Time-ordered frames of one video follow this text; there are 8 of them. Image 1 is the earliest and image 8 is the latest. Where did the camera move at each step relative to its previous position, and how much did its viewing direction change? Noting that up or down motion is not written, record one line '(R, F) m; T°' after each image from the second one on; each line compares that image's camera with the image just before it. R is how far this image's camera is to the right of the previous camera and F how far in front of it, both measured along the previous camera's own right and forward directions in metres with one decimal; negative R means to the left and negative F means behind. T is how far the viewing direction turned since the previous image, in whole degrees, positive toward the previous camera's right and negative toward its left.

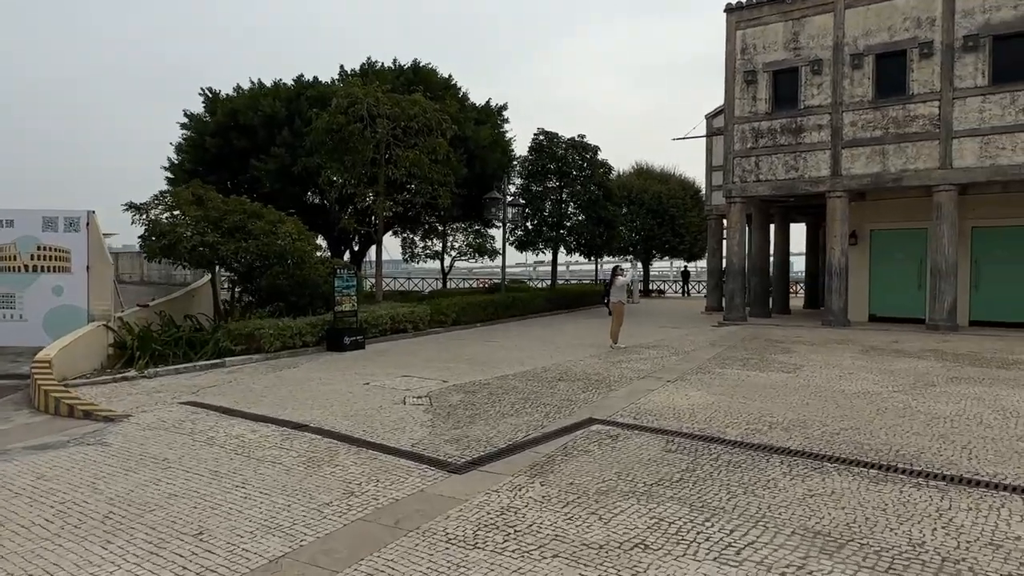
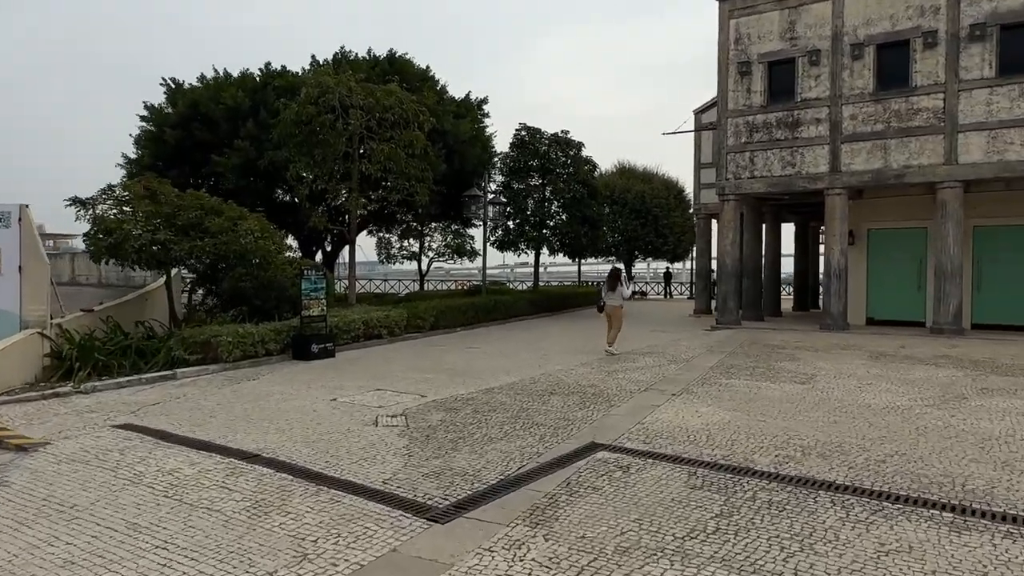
(-0.1, +1.0) m; +2°
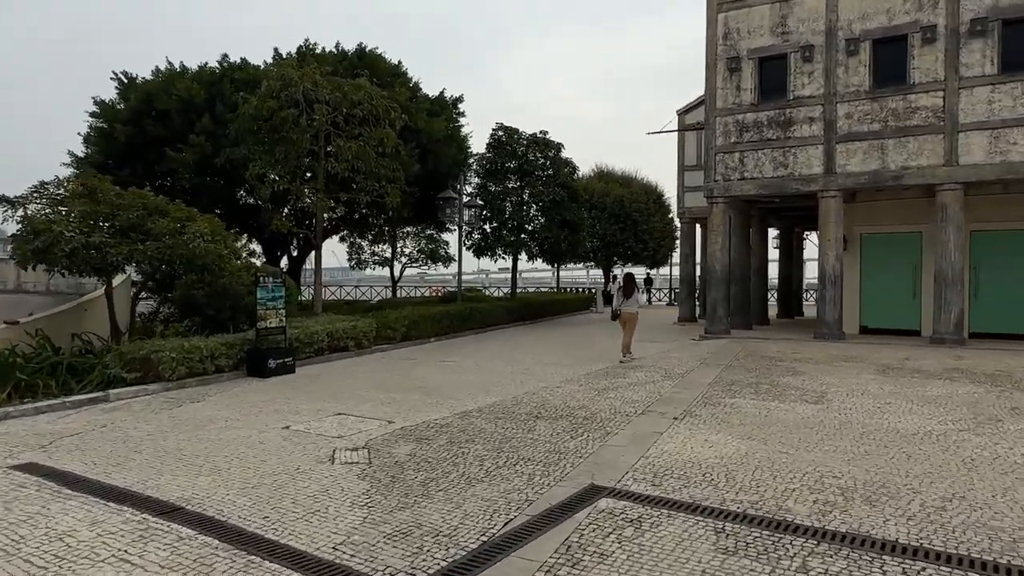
(-0.1, +1.1) m; +2°
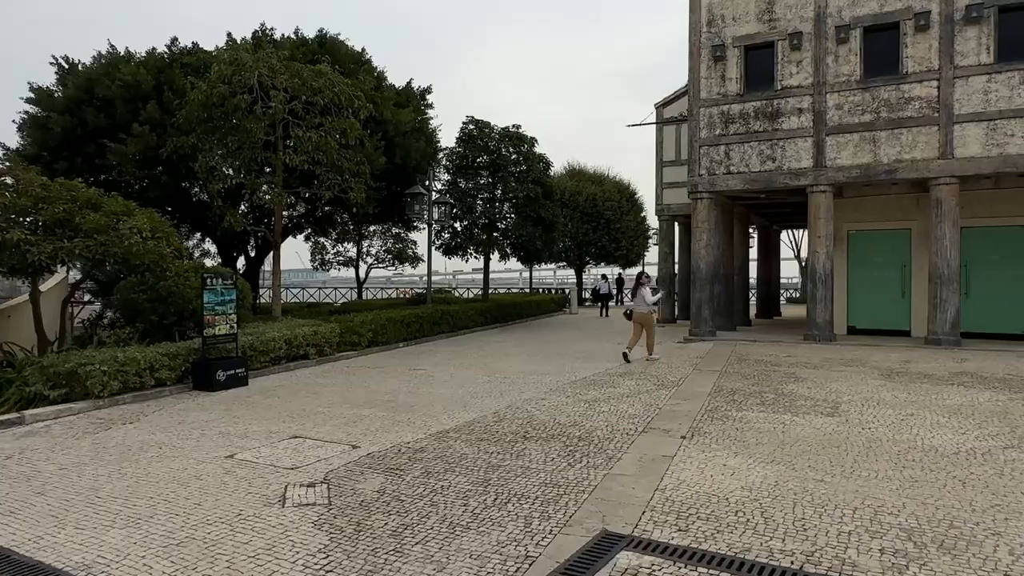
(-0.2, +1.0) m; +3°
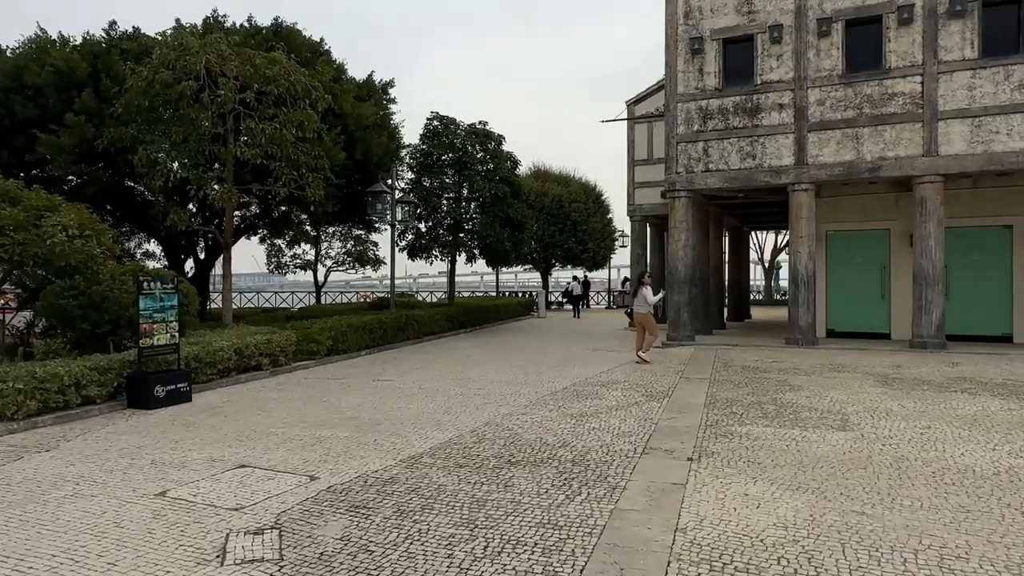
(-0.2, +0.9) m; +3°
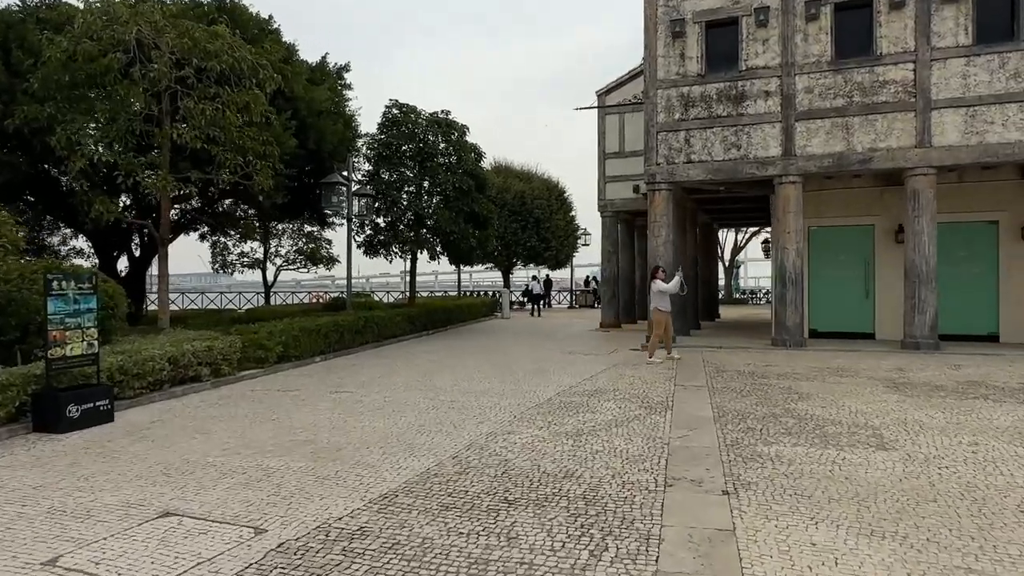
(-0.3, +1.1) m; +4°
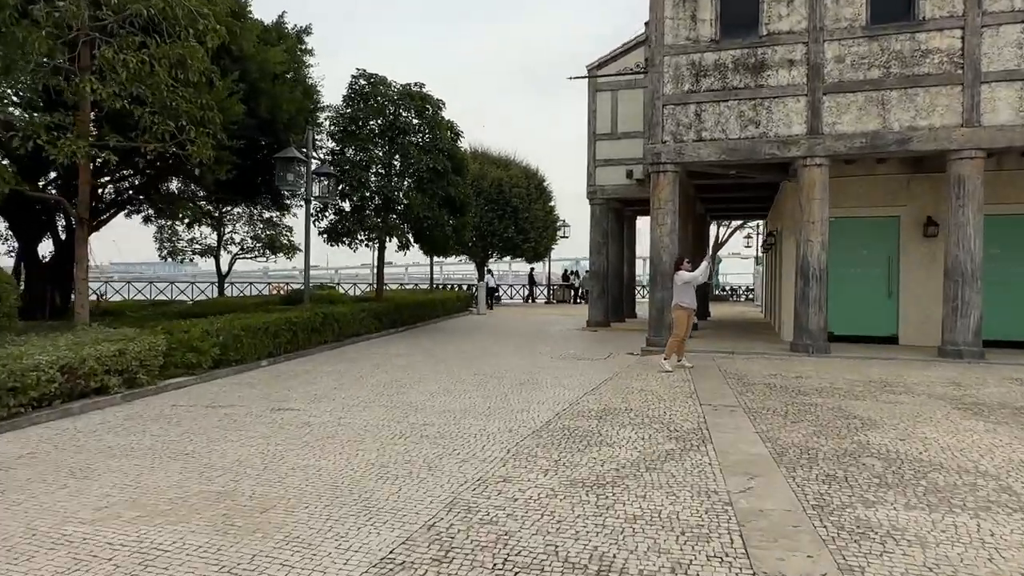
(-0.2, +1.8) m; +2°
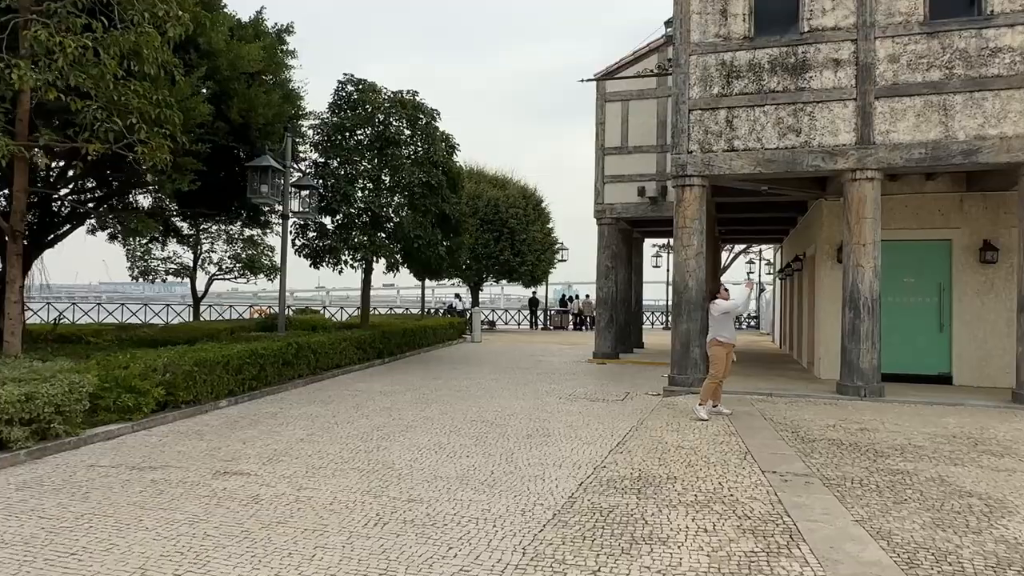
(-0.2, +1.6) m; +1°
